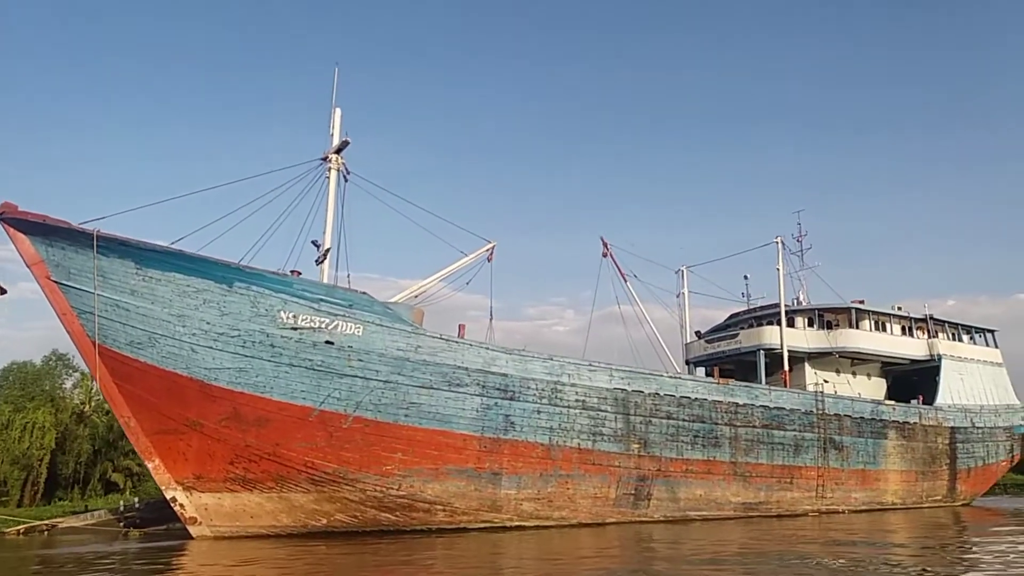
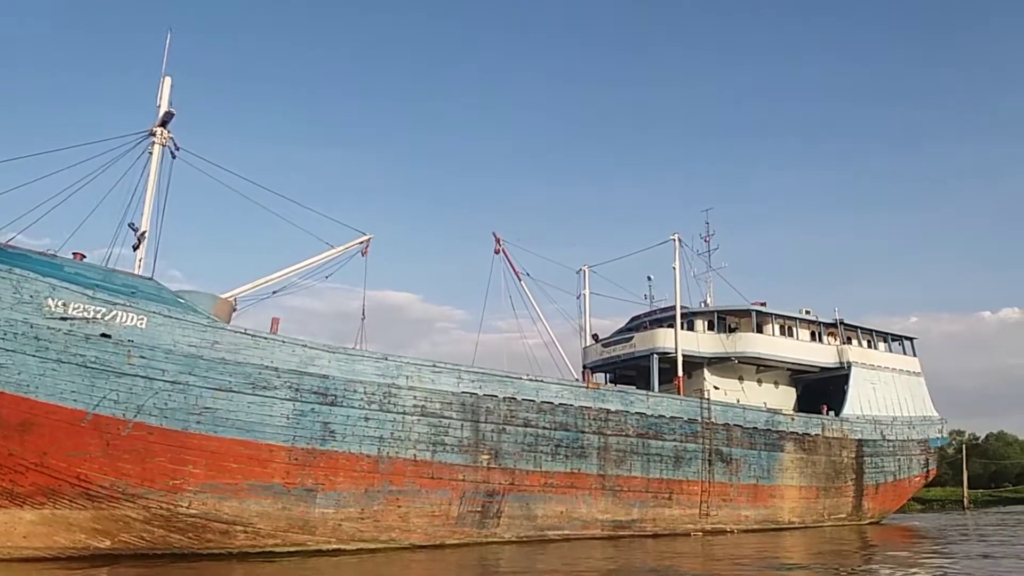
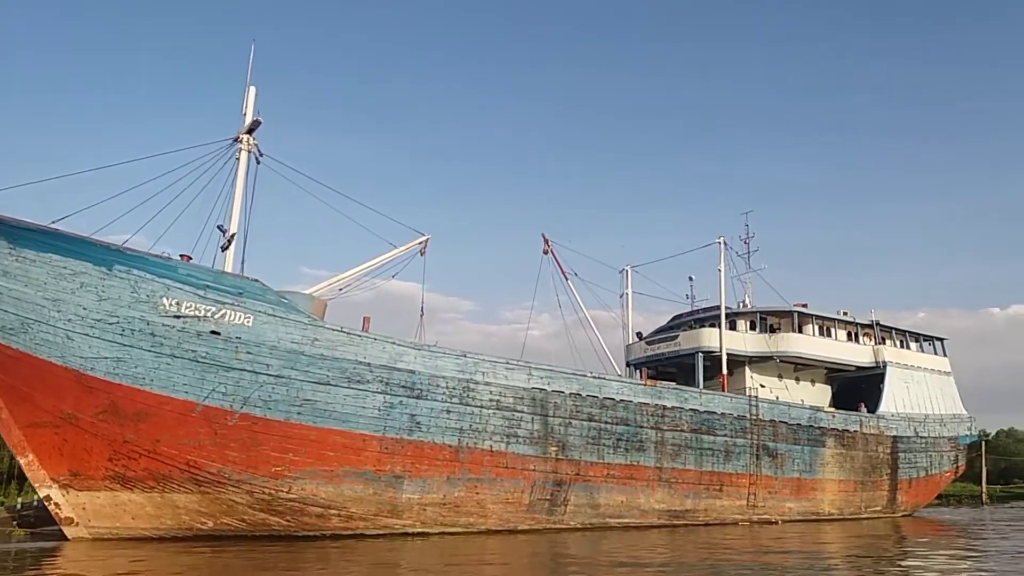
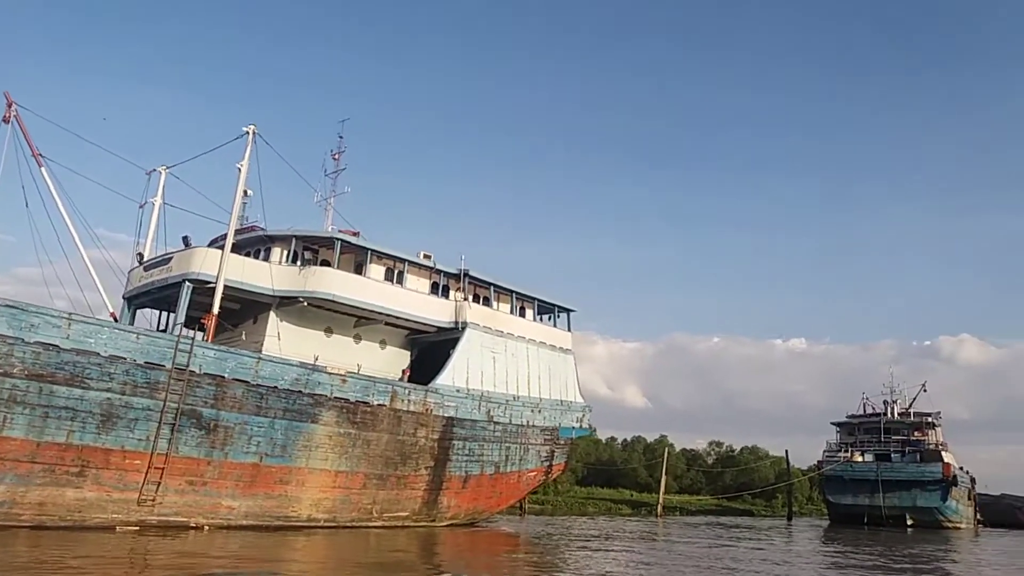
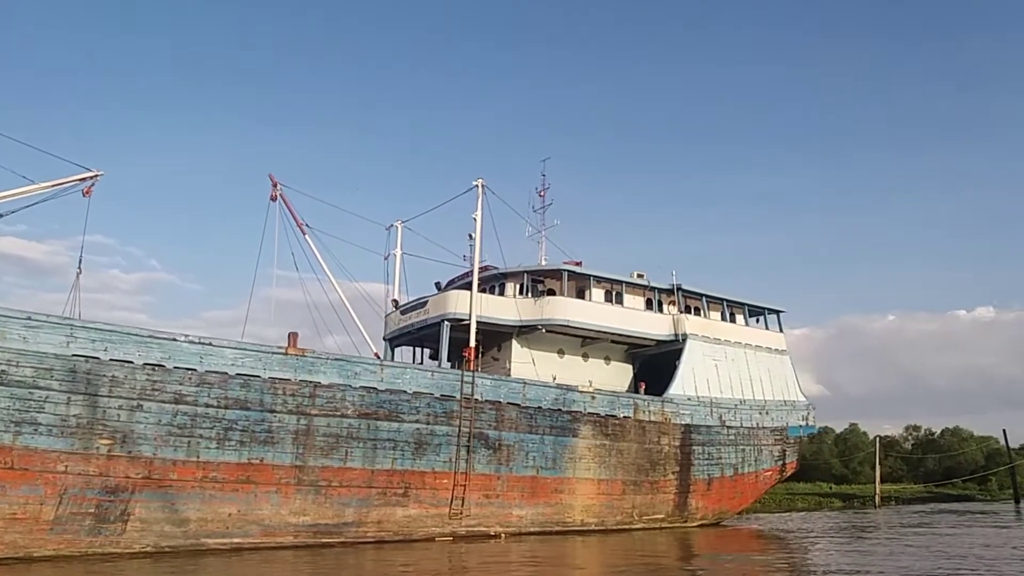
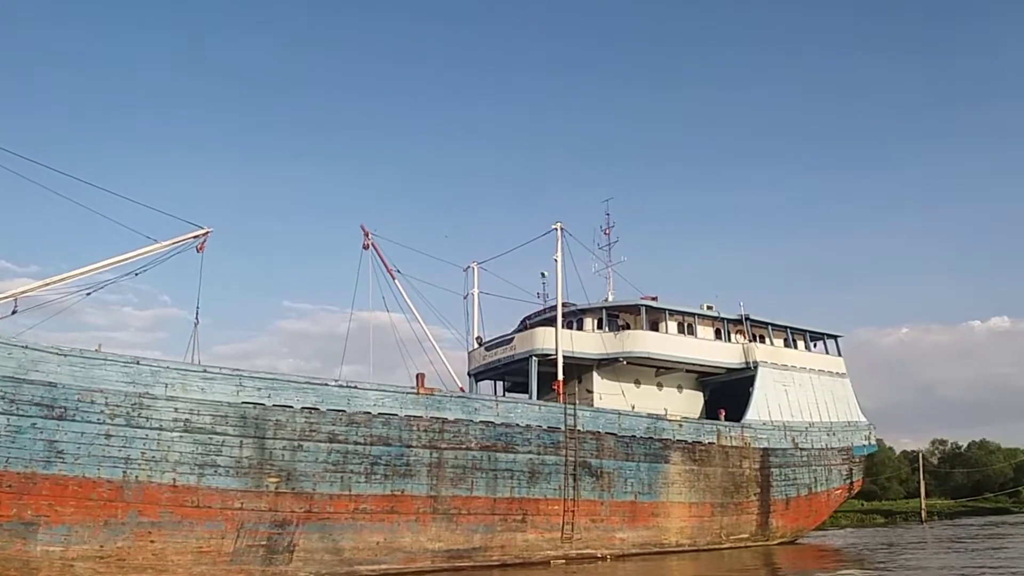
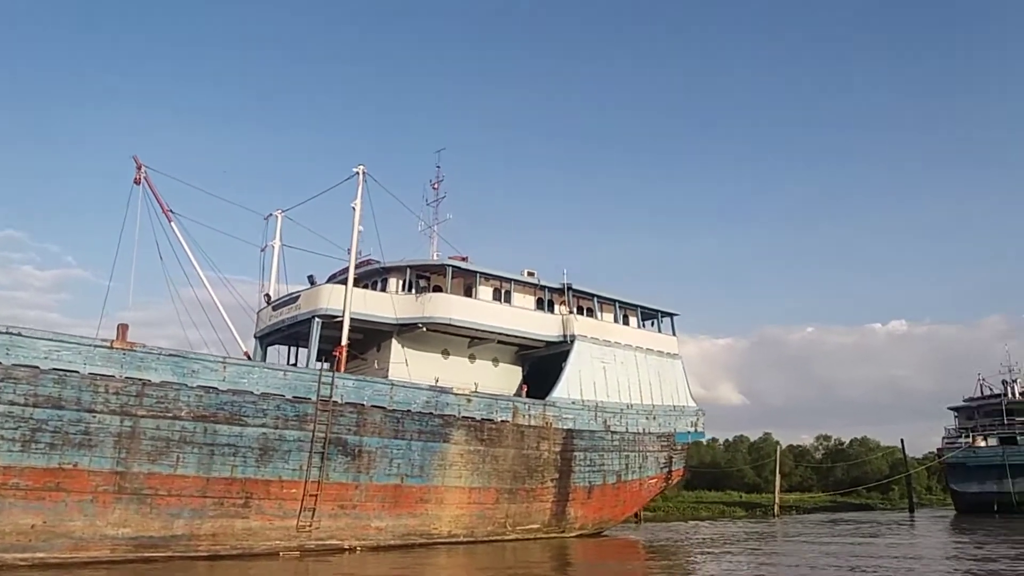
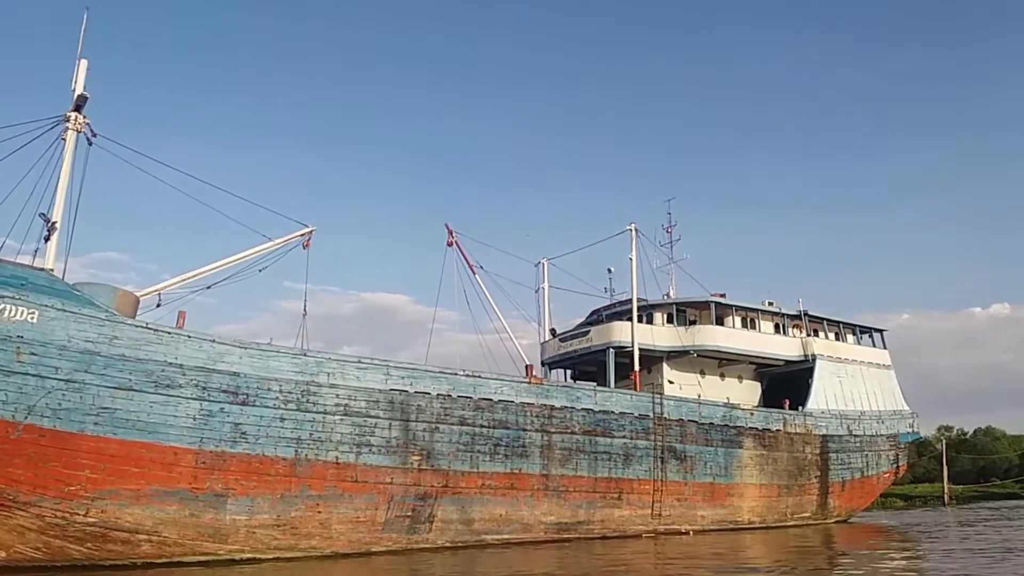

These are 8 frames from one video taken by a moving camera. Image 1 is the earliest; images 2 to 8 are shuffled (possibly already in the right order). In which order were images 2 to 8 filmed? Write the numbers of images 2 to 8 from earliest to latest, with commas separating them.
3, 2, 8, 6, 5, 7, 4
